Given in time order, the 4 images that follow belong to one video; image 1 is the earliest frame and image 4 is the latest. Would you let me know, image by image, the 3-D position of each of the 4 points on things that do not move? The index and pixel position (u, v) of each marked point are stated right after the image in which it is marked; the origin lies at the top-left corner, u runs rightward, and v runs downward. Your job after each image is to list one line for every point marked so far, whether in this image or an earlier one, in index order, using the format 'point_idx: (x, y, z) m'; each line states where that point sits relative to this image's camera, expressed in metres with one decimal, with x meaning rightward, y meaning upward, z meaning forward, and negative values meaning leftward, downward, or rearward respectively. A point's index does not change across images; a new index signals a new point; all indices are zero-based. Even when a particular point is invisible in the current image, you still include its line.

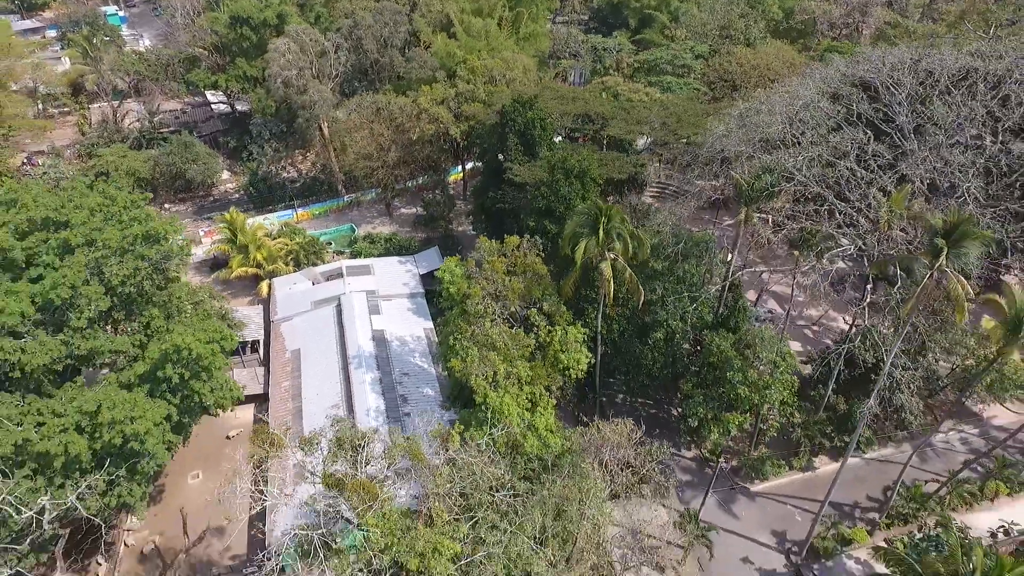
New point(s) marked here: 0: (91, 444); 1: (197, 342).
0: (-8.6, -3.2, +15.9) m
1: (-7.0, -1.2, +17.4) m
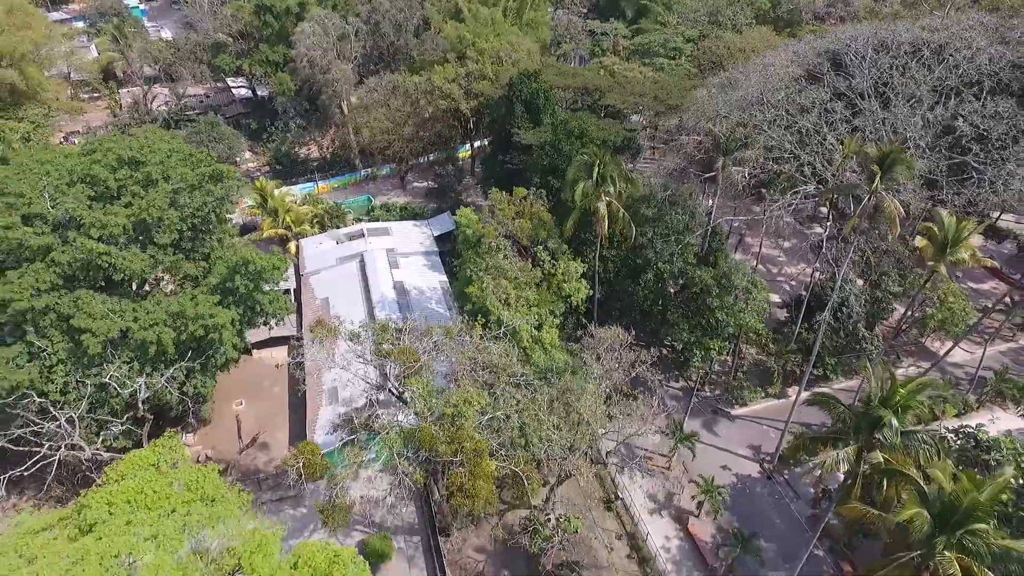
0: (-8.3, -1.2, +19.3) m
1: (-6.7, +0.8, +20.8) m
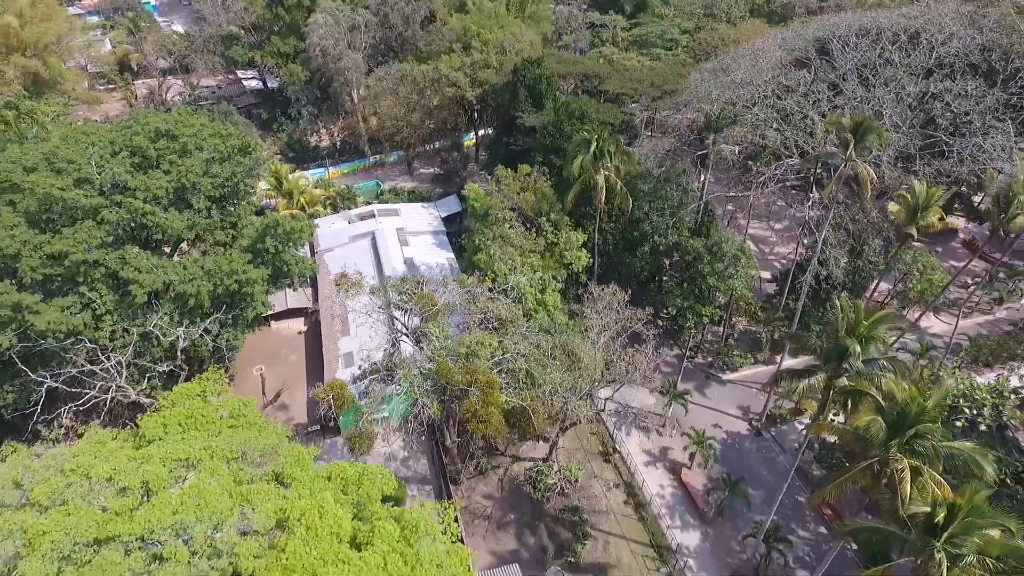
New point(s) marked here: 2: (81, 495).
0: (-8.1, -0.1, +21.1) m
1: (-6.5, +1.9, +22.6) m
2: (-7.1, -3.3, +12.8) m
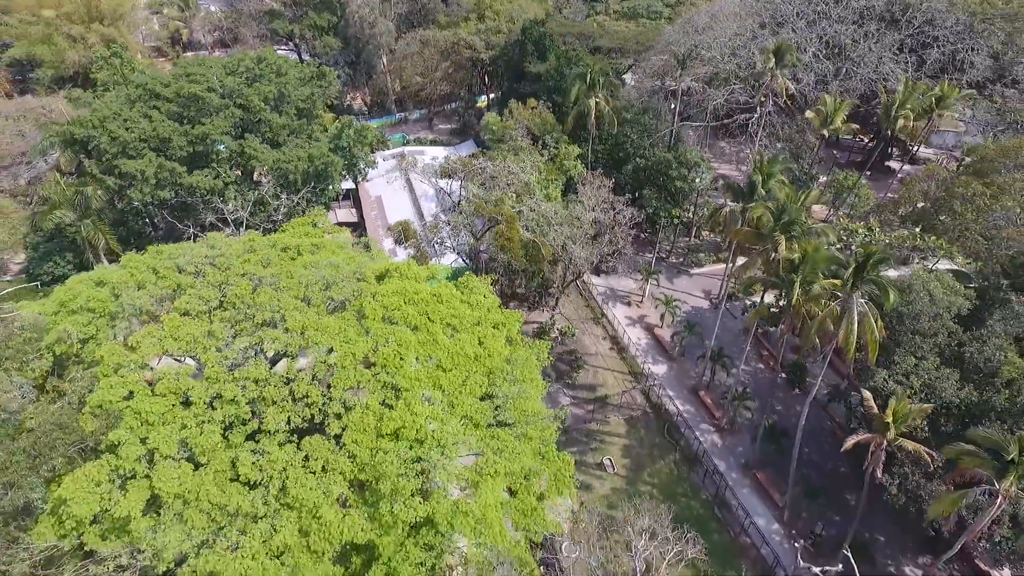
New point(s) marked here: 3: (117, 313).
0: (-7.7, +4.2, +28.5) m
1: (-6.1, +6.2, +30.0) m
2: (-6.6, +1.1, +20.2) m
3: (-8.5, -0.5, +16.7) m
